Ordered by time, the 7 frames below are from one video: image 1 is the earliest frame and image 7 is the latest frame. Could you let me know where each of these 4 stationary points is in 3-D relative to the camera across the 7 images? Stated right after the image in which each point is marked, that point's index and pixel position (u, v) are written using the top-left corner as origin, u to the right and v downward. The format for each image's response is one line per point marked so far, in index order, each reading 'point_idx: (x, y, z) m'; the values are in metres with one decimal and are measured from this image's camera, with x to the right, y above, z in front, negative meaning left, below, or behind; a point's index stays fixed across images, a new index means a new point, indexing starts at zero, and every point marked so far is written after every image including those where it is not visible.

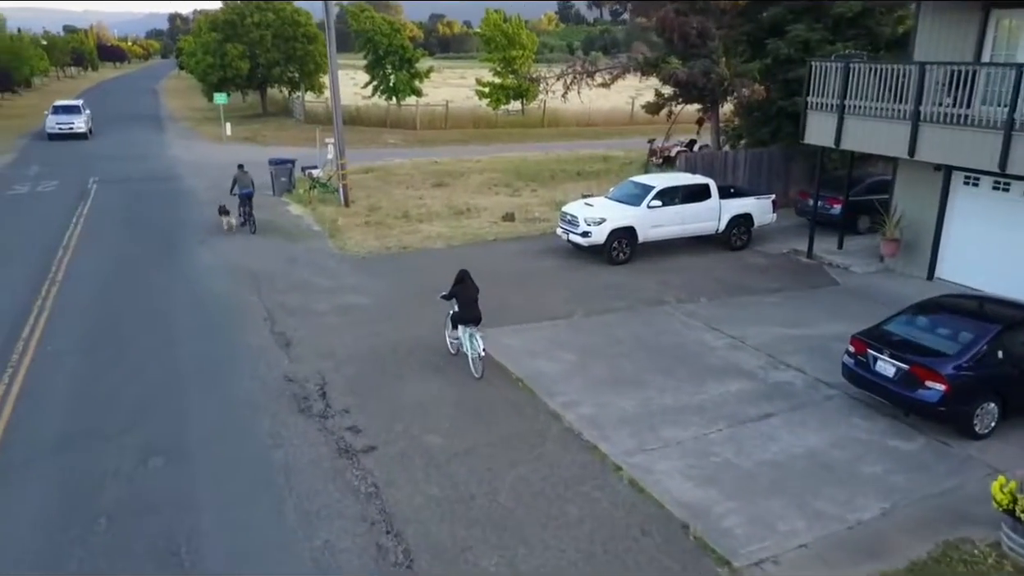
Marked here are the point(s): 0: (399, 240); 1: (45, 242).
0: (-2.7, +1.2, +19.3) m
1: (-10.7, +1.0, +18.6) m
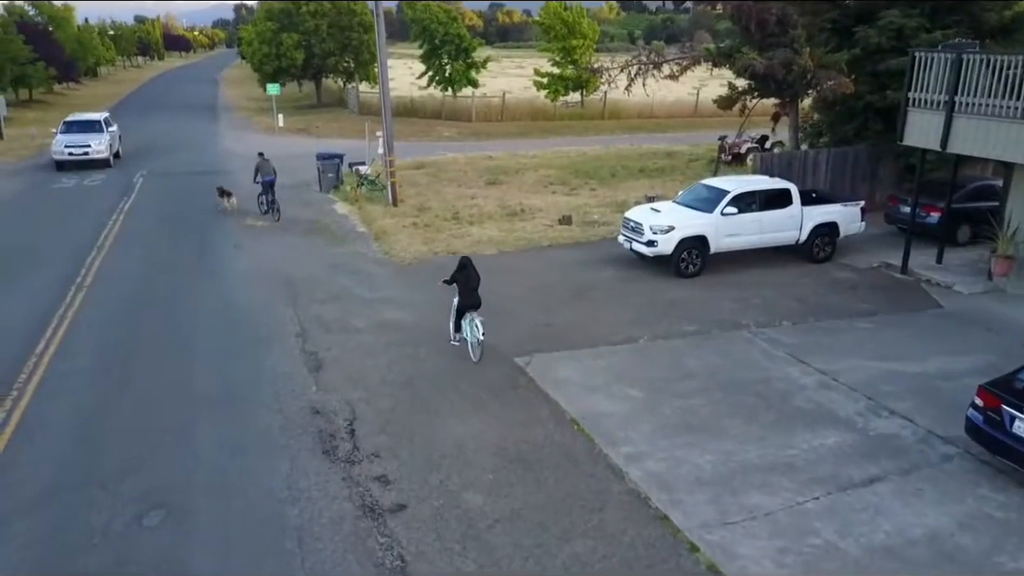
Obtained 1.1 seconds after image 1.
0: (-1.5, +1.0, +18.0) m
1: (-9.5, +1.0, +17.8) m
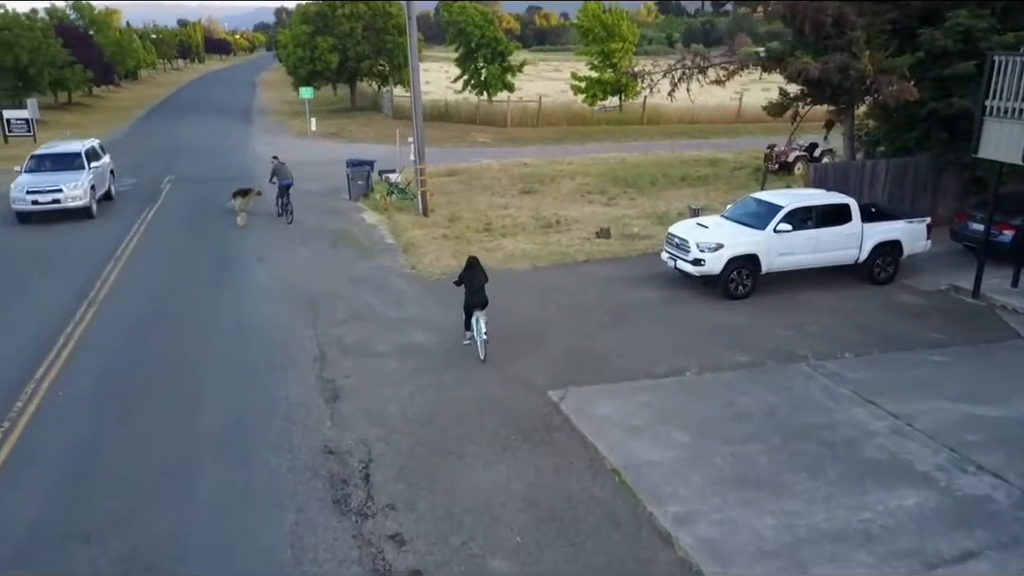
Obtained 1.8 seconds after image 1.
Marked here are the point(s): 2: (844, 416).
0: (-0.7, +0.7, +17.1) m
1: (-8.7, +0.7, +17.2) m
2: (+3.9, -1.5, +9.5) m
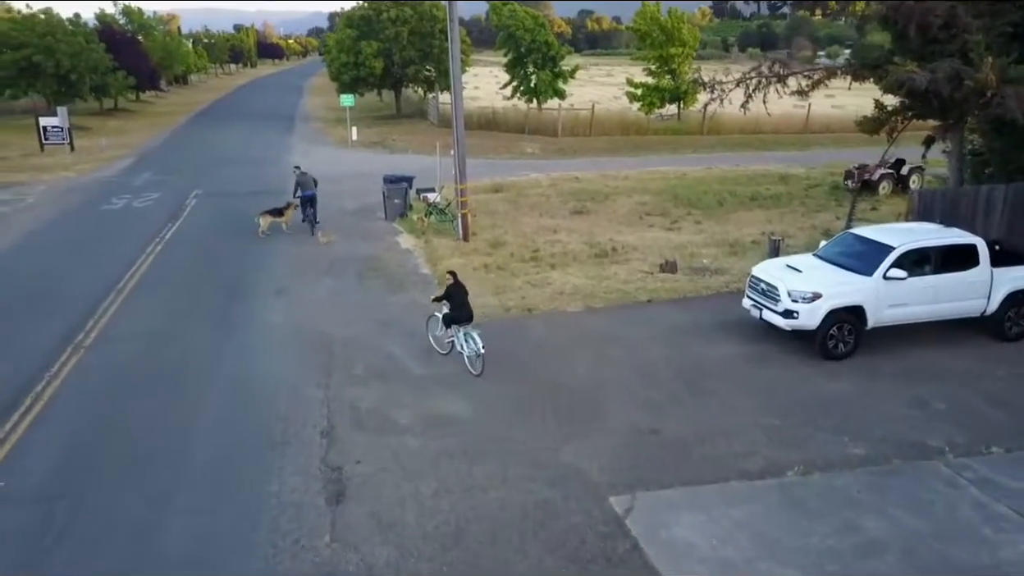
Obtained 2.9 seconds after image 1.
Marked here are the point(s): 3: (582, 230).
0: (+0.2, -0.1, +14.8) m
1: (-7.8, +0.1, +15.5) m
2: (+4.3, -2.3, +7.0) m
3: (+1.7, +1.4, +19.7) m
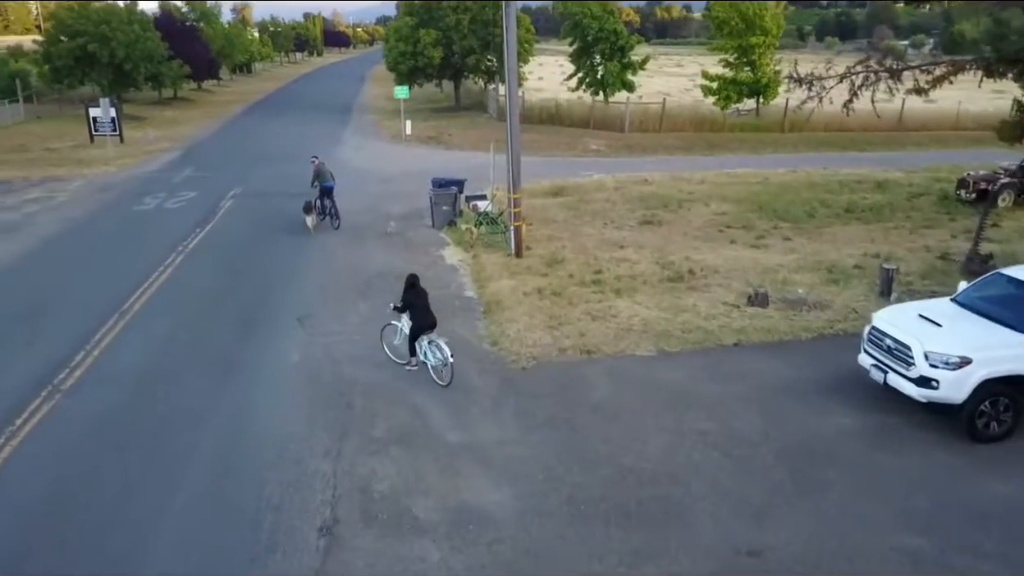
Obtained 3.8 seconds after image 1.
0: (+1.1, -0.6, +12.5) m
1: (-6.8, -0.2, +13.8) m
2: (+4.5, -3.0, +4.4) m
3: (+3.0, +0.9, +17.3) m
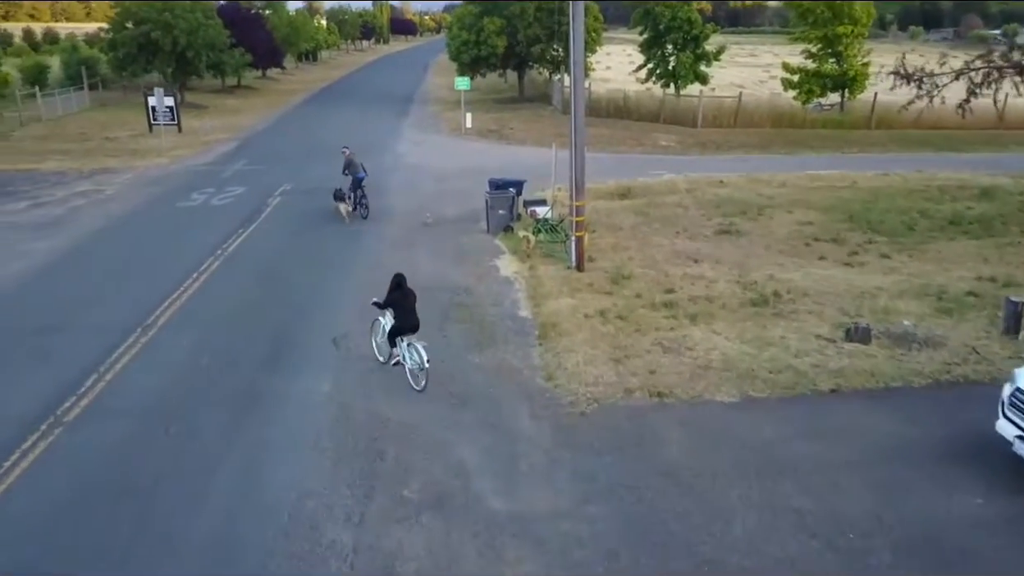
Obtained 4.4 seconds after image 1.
0: (+1.9, -1.0, +10.9) m
1: (-5.9, -0.4, +12.7) m
2: (+4.7, -3.6, +2.6) m
3: (+4.2, +0.5, +15.5) m
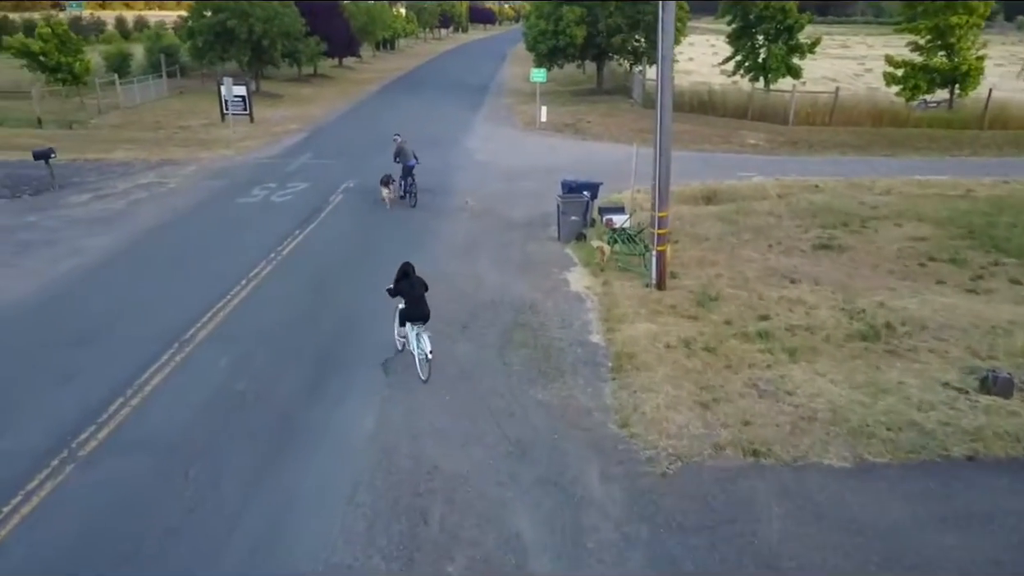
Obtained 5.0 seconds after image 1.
0: (+2.7, -1.4, +9.4) m
1: (-4.9, -0.5, +11.8) m
2: (+4.7, -4.2, +0.9) m
3: (+5.4, +0.1, +13.7) m
